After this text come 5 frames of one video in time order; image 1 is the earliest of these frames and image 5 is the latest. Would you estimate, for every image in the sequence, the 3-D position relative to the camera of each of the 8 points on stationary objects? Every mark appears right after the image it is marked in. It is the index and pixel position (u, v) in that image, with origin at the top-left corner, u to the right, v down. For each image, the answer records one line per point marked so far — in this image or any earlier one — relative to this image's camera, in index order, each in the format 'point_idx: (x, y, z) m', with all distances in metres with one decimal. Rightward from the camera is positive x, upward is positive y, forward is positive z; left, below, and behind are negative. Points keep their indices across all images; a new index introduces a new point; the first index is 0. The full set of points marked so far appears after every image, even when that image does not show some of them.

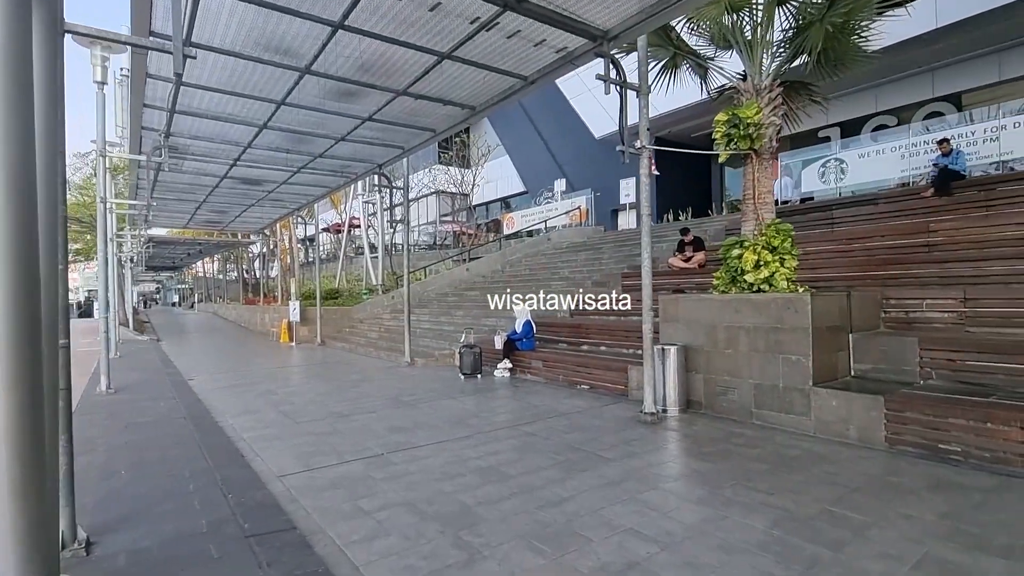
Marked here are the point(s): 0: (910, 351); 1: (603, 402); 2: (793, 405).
0: (+4.3, -0.7, +5.7) m
1: (+1.3, -1.6, +7.2) m
2: (+3.0, -1.3, +5.7) m
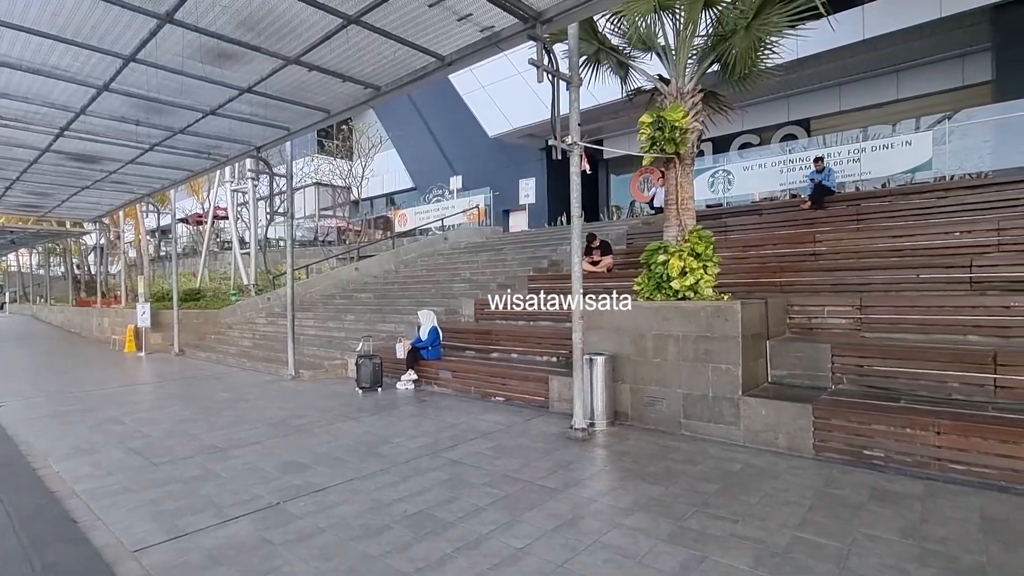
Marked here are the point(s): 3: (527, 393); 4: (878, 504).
0: (+3.5, -0.8, +5.9) m
1: (+0.1, -1.7, +6.7) m
2: (+2.2, -1.4, +5.6) m
3: (+0.2, -1.5, +7.3) m
4: (+2.8, -1.6, +3.9) m
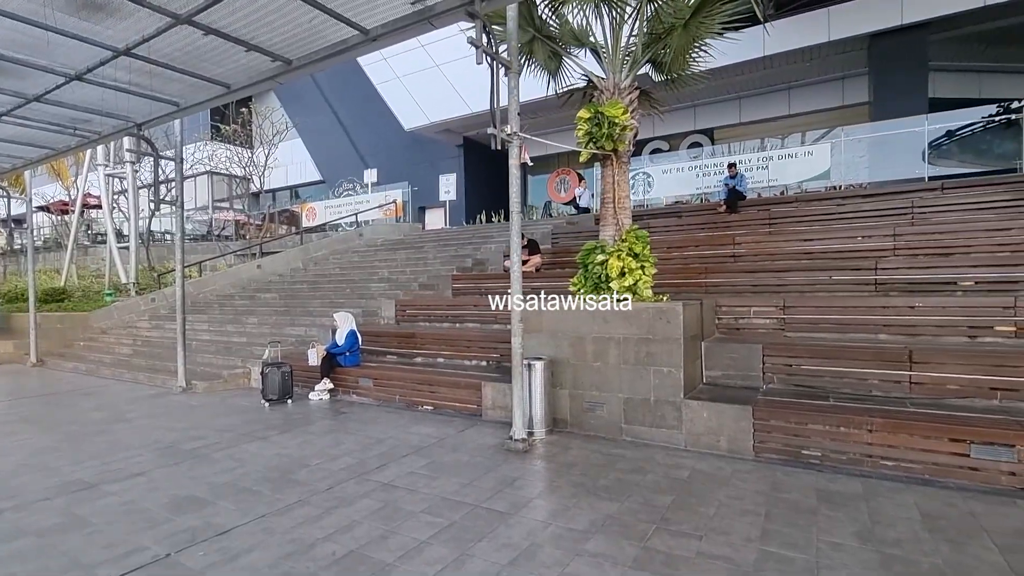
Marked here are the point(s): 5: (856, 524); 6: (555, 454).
0: (+2.8, -0.8, +6.0) m
1: (-0.7, -1.7, +6.2) m
2: (+1.6, -1.4, +5.5) m
3: (-0.7, -1.5, +6.8) m
4: (+2.4, -1.7, +3.9) m
5: (+2.4, -1.7, +3.6) m
6: (+0.4, -1.7, +5.3) m
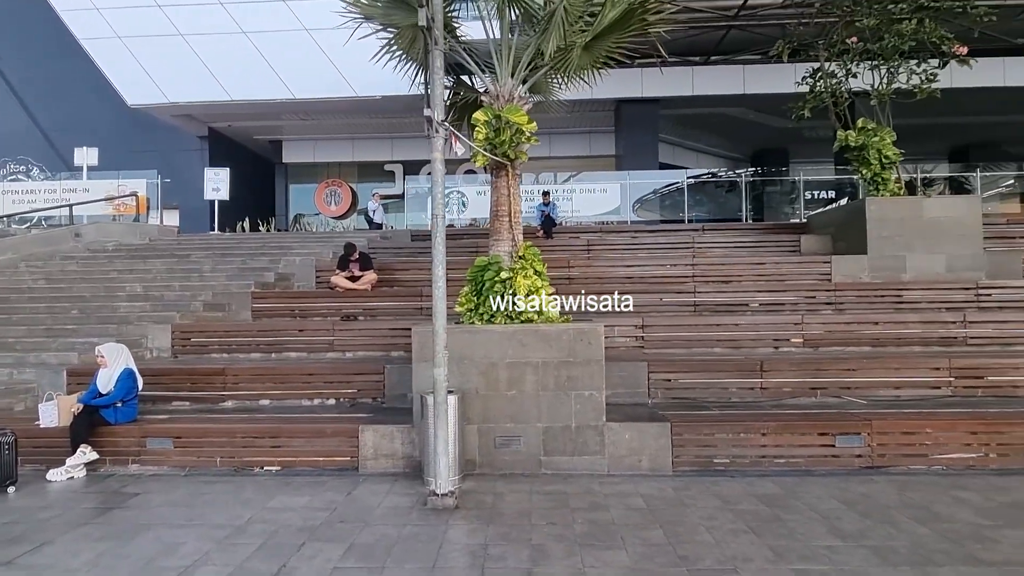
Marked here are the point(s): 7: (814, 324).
0: (+1.5, -1.0, +6.2) m
1: (-1.6, -1.8, +4.8) m
2: (+0.7, -1.6, +5.2) m
3: (-1.9, -1.7, +5.2) m
4: (+2.2, -1.8, +4.2) m
5: (+2.3, -1.8, +4.0) m
6: (-0.2, -1.8, +4.5) m
7: (+4.3, -0.5, +7.4) m
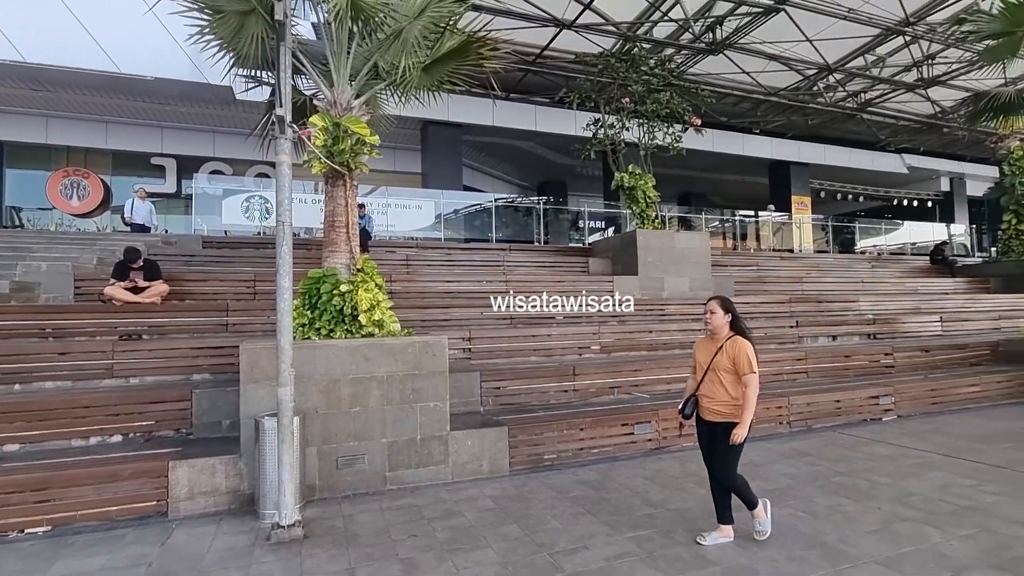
0: (-0.5, -1.2, +6.6) m
1: (-2.8, -1.9, +4.0) m
2: (-0.8, -1.7, +5.3) m
3: (-3.3, -1.8, +4.3) m
4: (+0.9, -1.9, +4.9) m
5: (+1.1, -1.9, +4.8) m
6: (-1.4, -2.0, +4.3) m
7: (+1.6, -0.8, +8.8) m
